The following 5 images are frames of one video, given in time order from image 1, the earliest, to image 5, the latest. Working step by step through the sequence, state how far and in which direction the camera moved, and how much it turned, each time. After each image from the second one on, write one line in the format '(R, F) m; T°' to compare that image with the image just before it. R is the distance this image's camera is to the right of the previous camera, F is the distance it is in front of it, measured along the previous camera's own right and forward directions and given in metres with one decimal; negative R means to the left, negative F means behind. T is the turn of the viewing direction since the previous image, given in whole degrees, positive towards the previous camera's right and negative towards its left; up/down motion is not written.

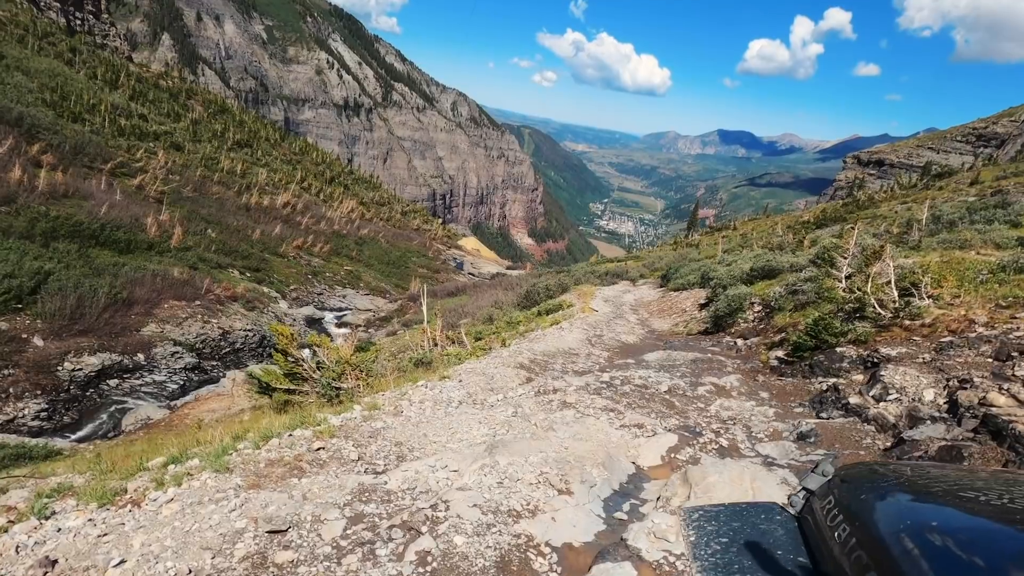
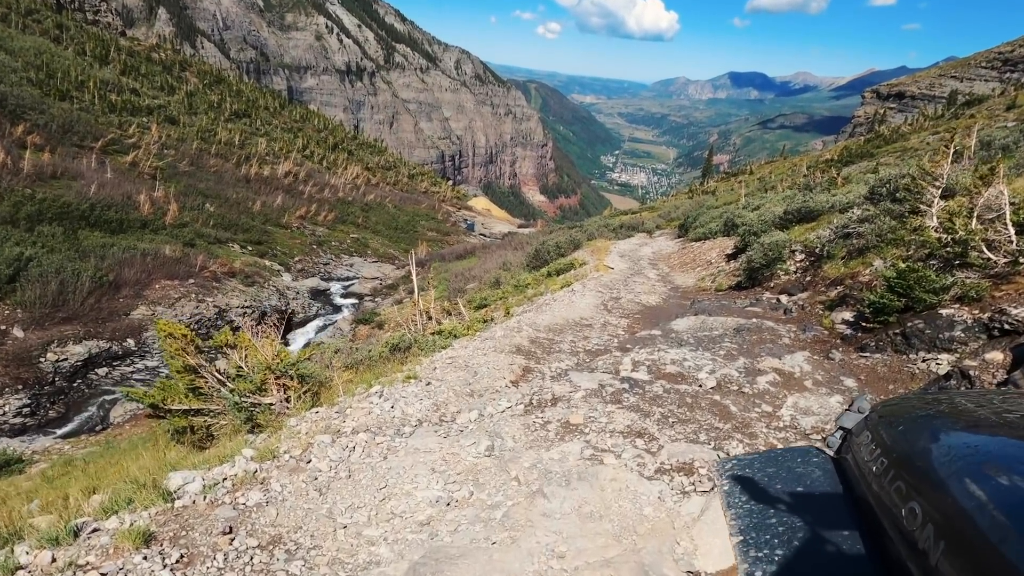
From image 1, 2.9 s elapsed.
(+0.3, +2.4) m; -1°
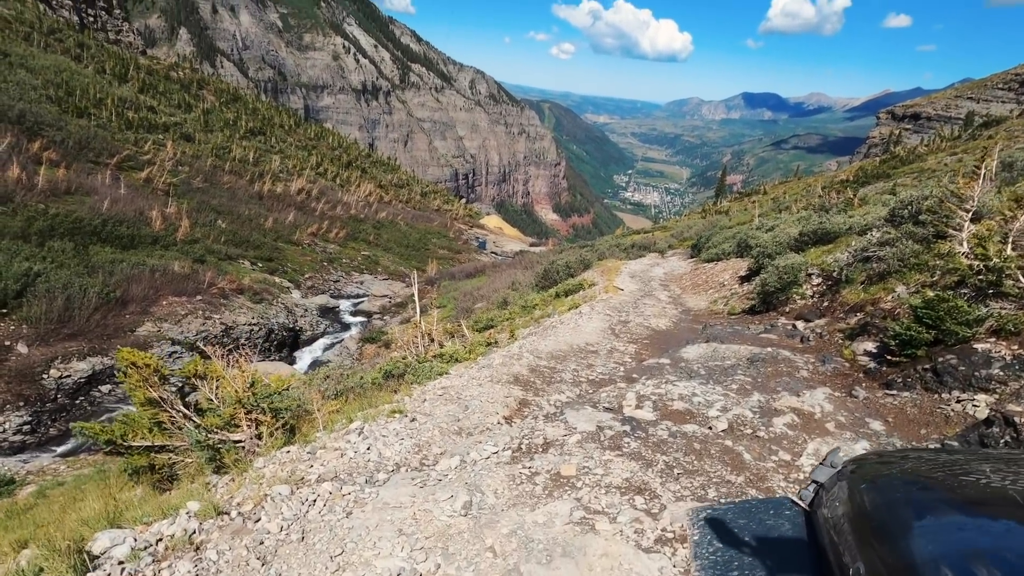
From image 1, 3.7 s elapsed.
(+0.2, +0.5) m; -1°
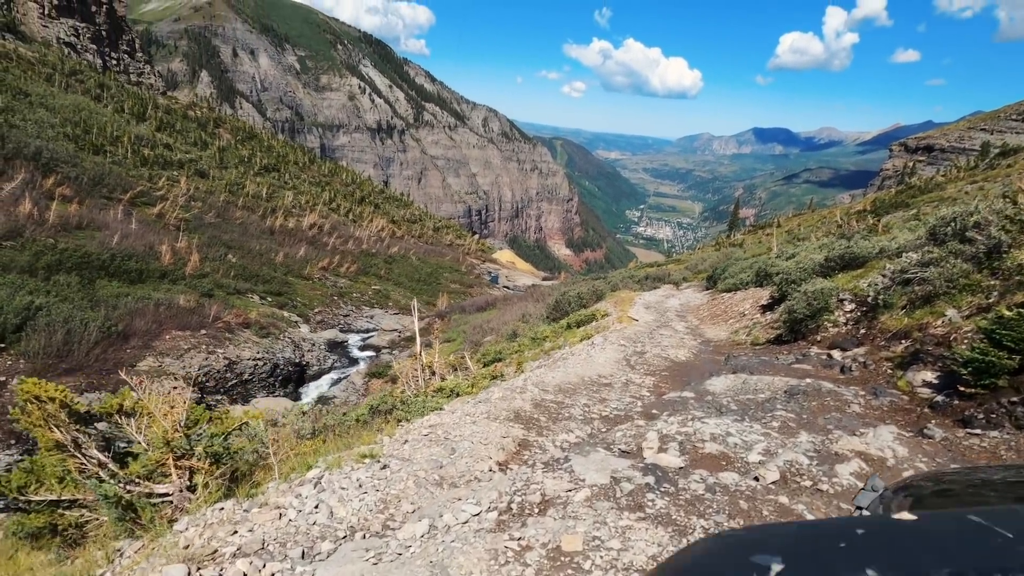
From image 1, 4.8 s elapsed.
(+0.1, +1.0) m; -1°
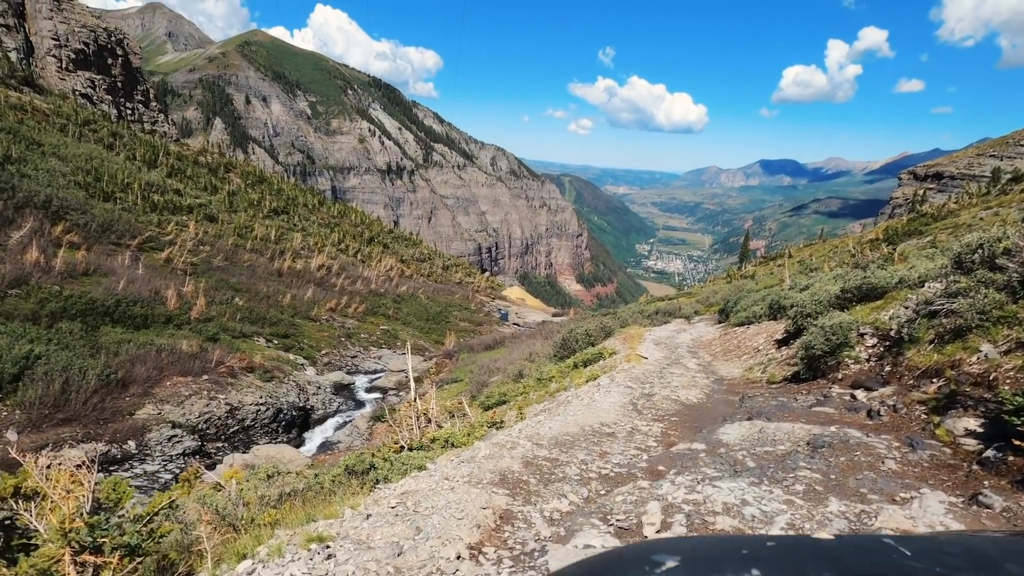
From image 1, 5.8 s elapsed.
(+0.3, +0.7) m; -1°
